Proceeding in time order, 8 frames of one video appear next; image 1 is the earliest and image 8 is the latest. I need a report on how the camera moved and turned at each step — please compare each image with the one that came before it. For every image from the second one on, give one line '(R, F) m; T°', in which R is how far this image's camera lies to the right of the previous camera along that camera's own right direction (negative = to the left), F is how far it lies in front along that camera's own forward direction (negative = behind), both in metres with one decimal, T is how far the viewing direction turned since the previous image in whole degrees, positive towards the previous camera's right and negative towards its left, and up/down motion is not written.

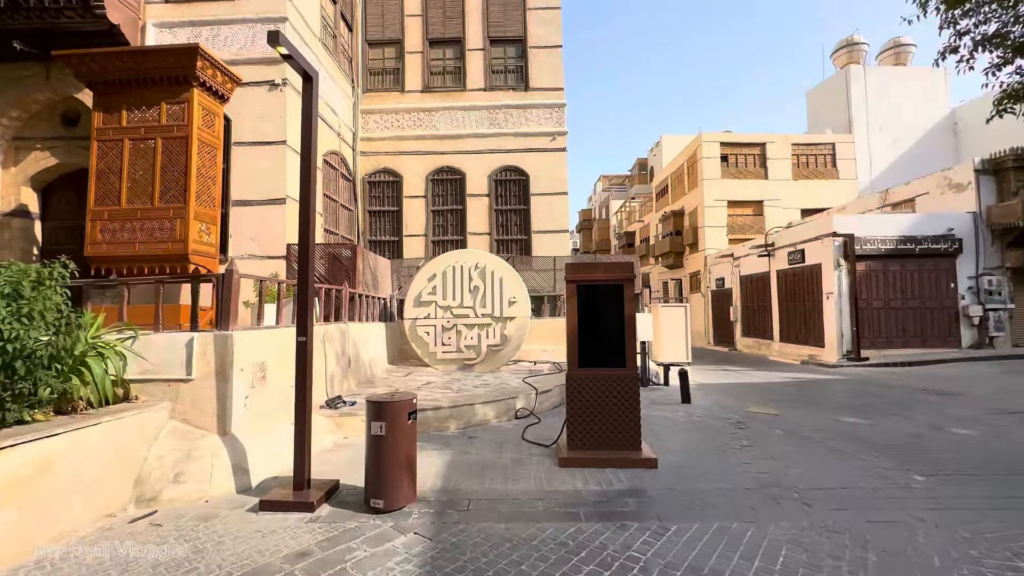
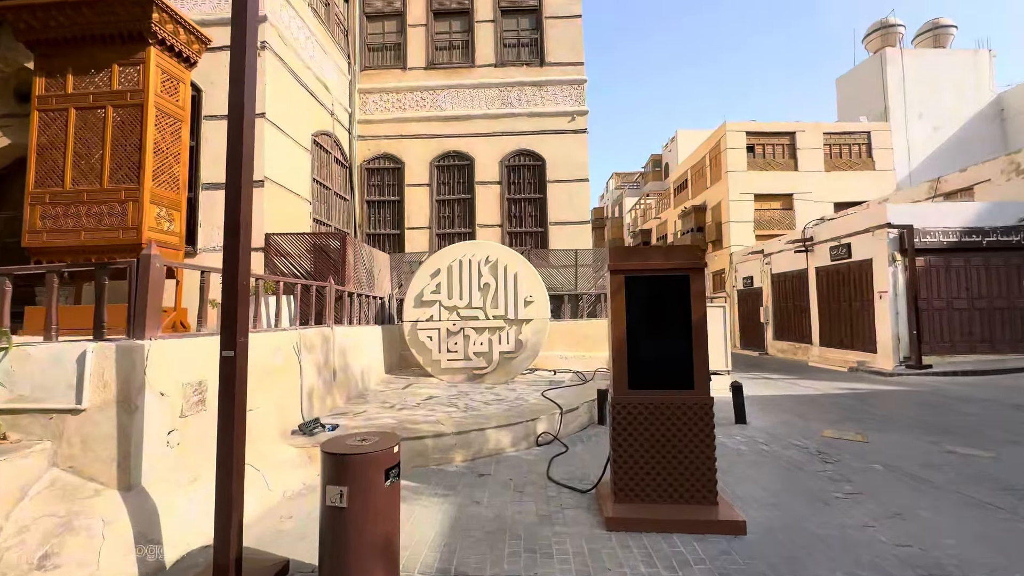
(-0.2, +1.5) m; -1°
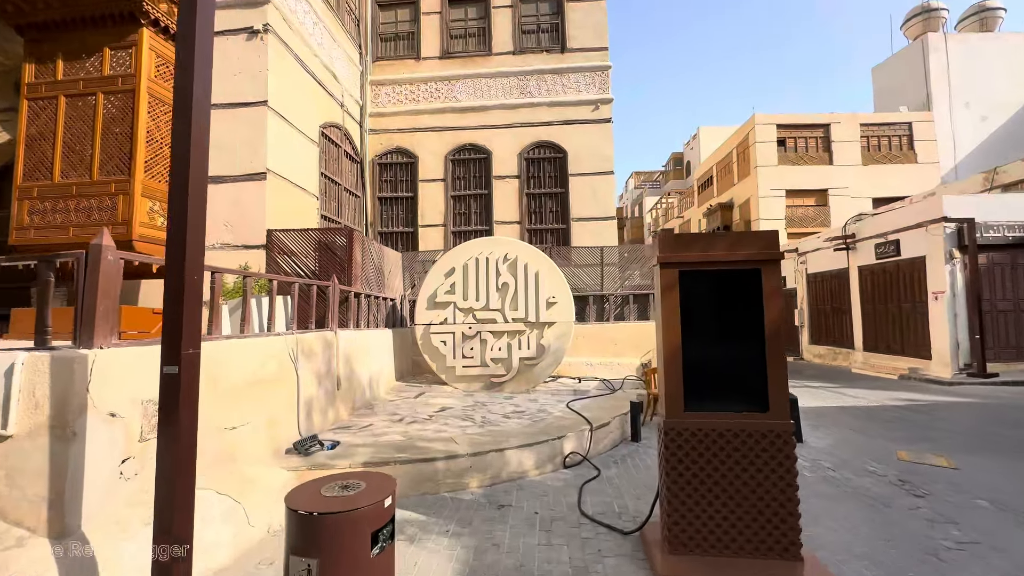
(-0.1, +0.8) m; -2°
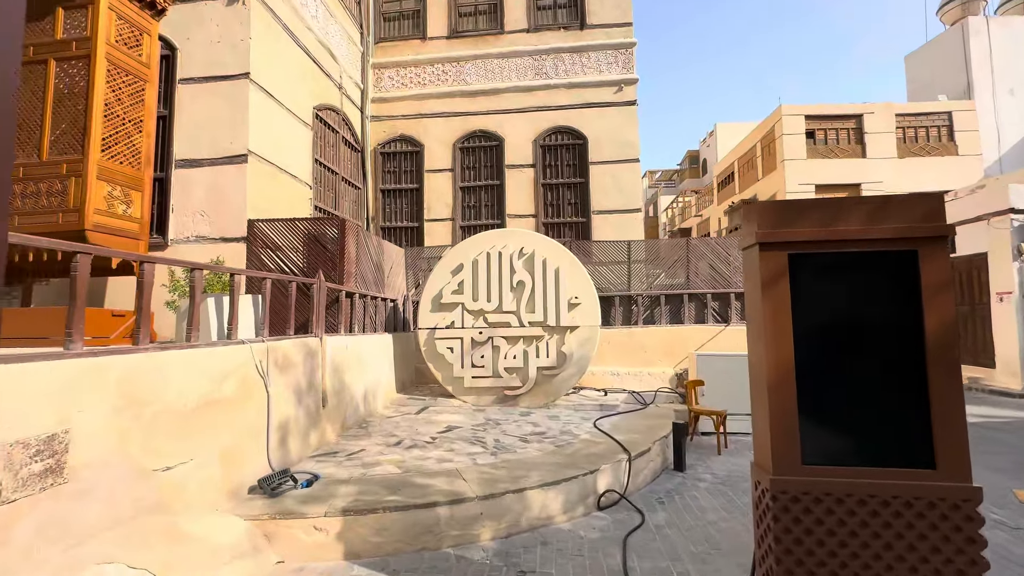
(-0.1, +1.1) m; -1°
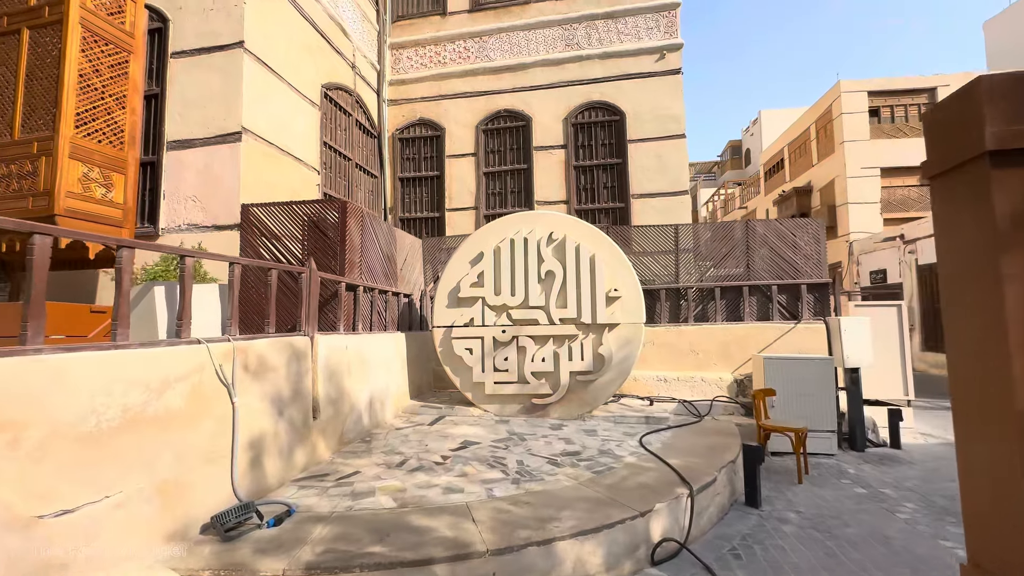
(+0.1, +1.0) m; -4°
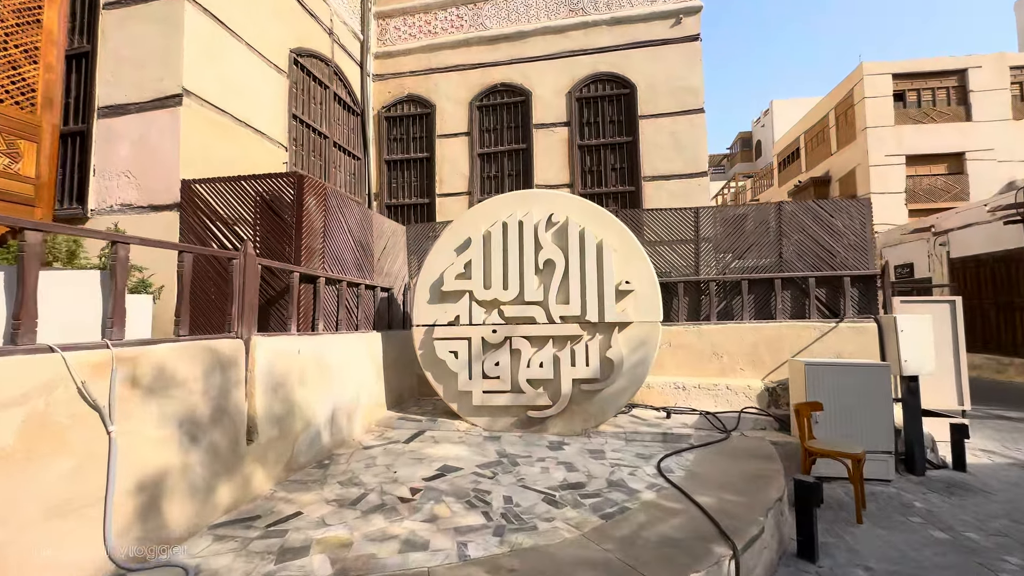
(+0.2, +1.0) m; -1°
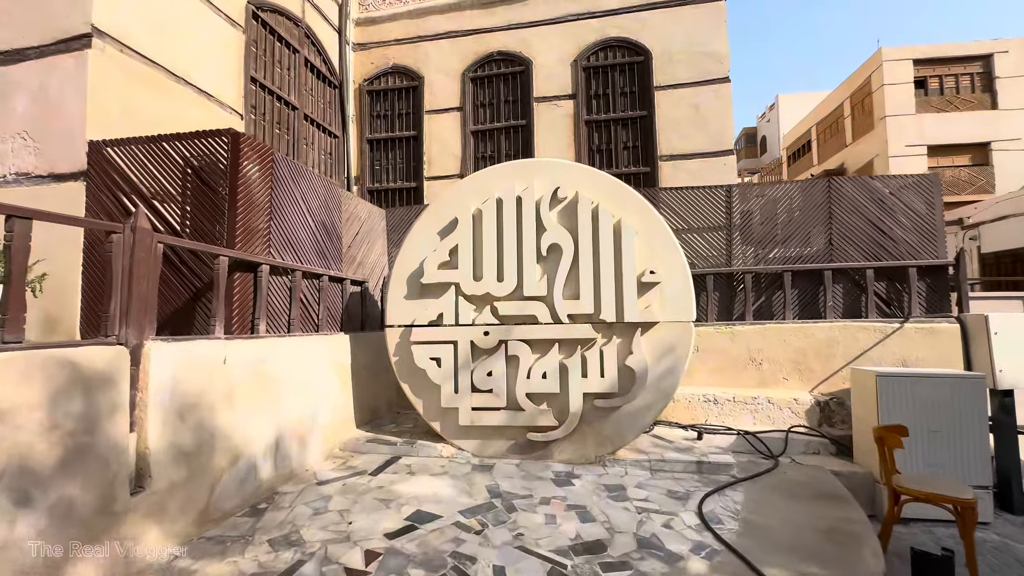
(0.0, +1.0) m; 0°
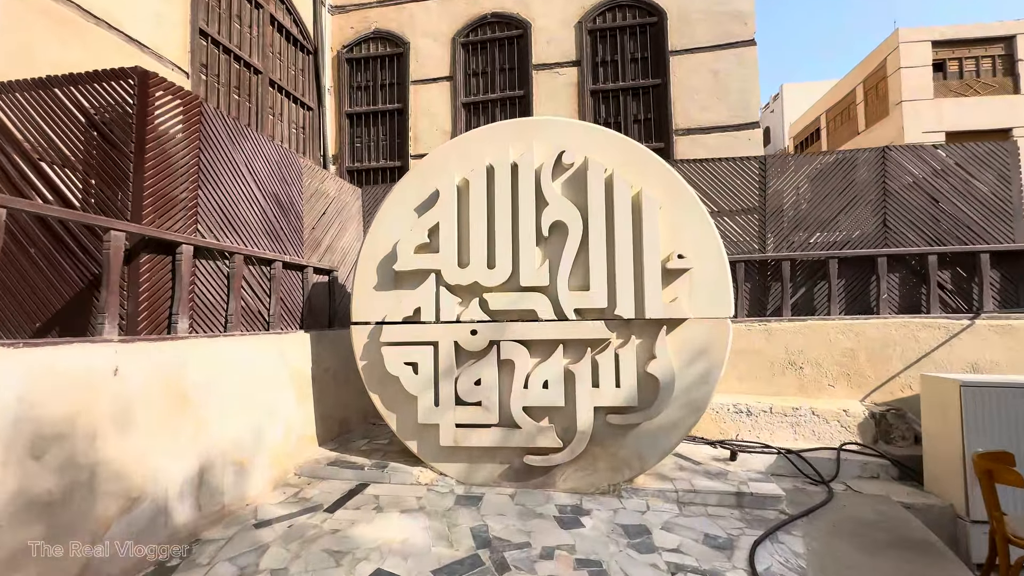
(0.0, +0.8) m; 0°
